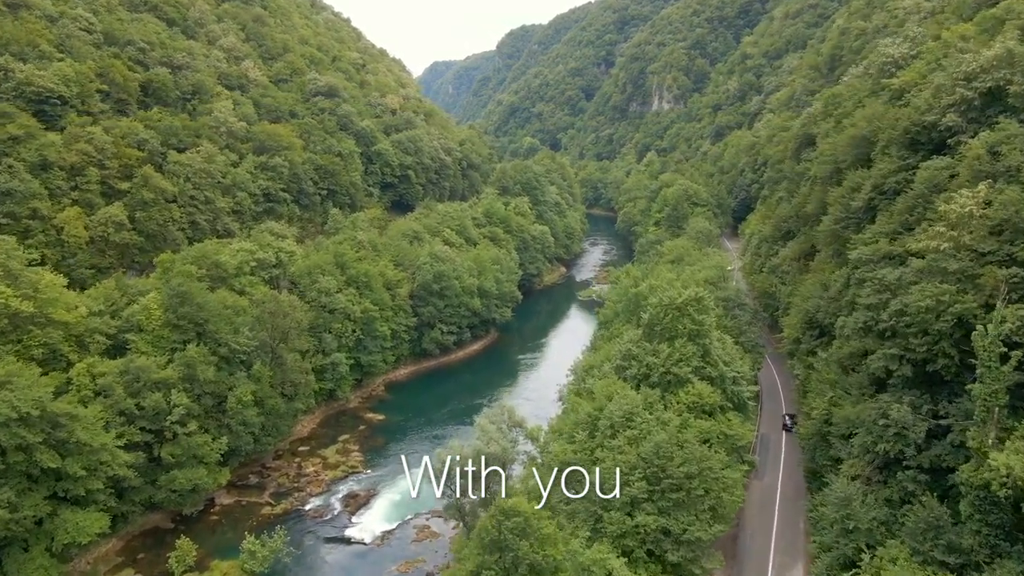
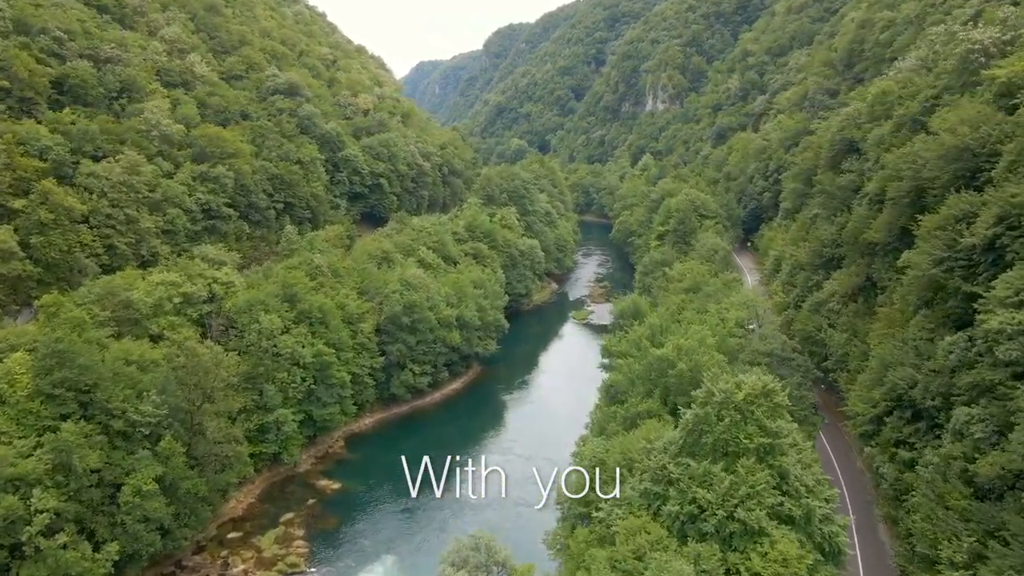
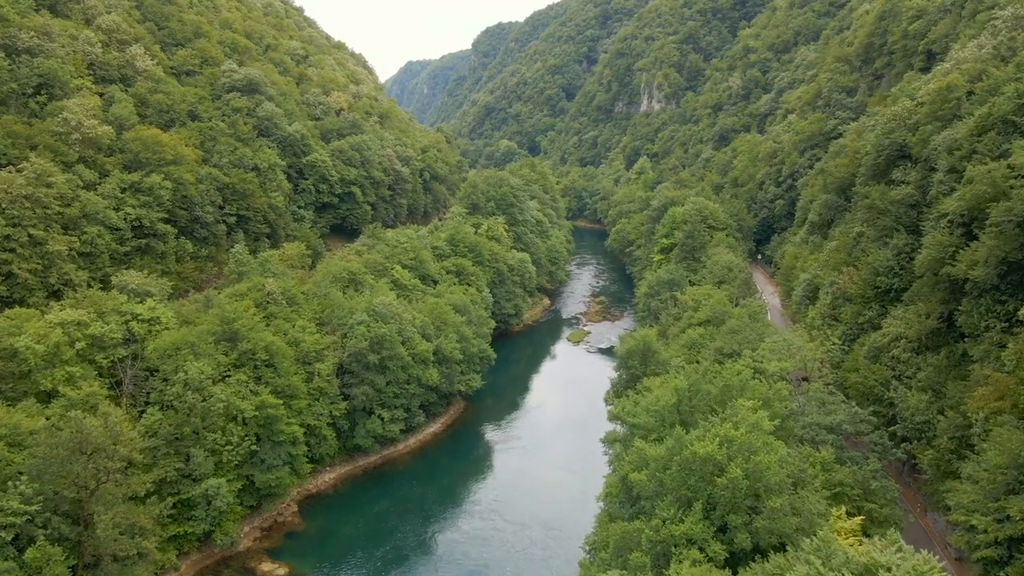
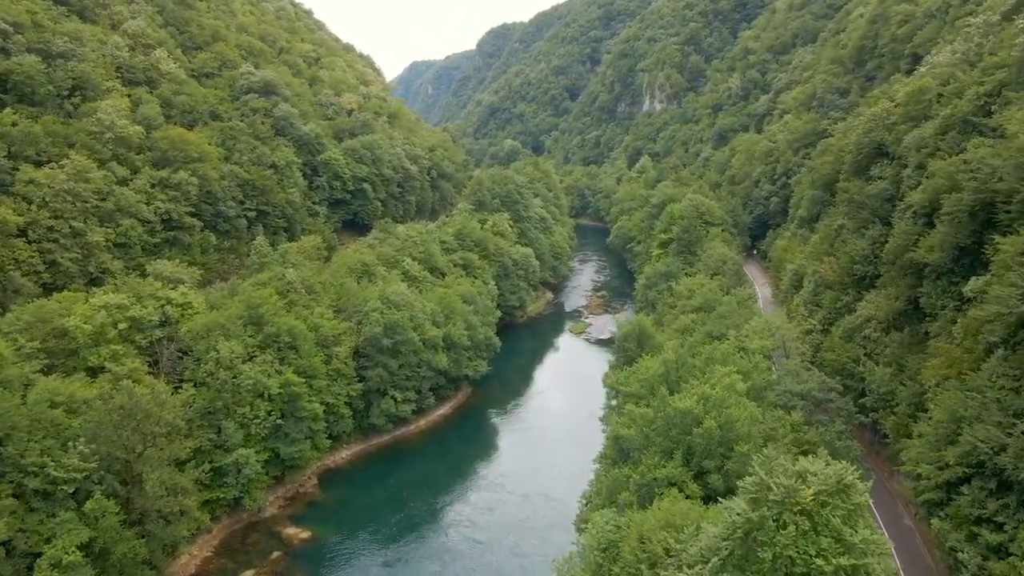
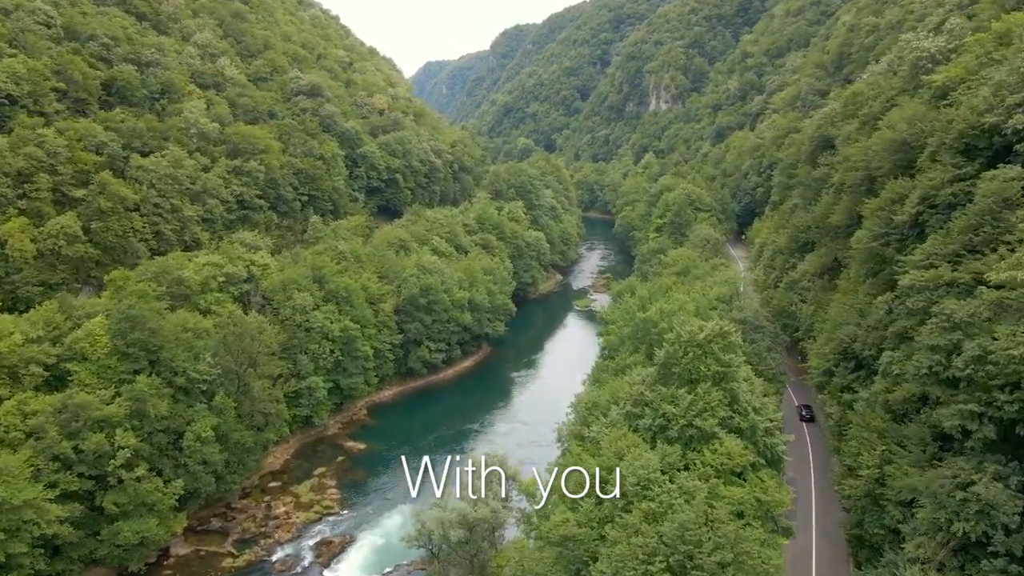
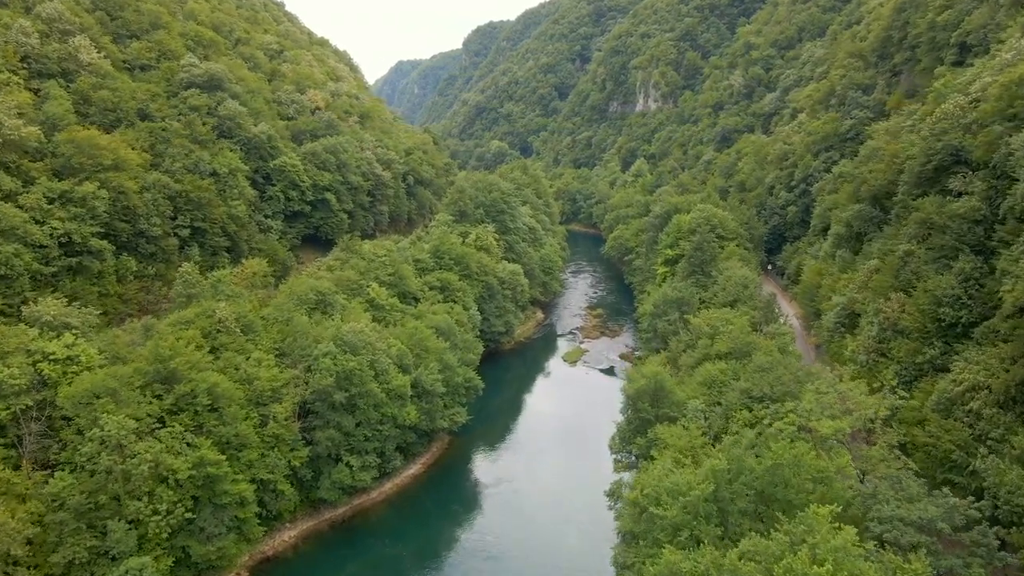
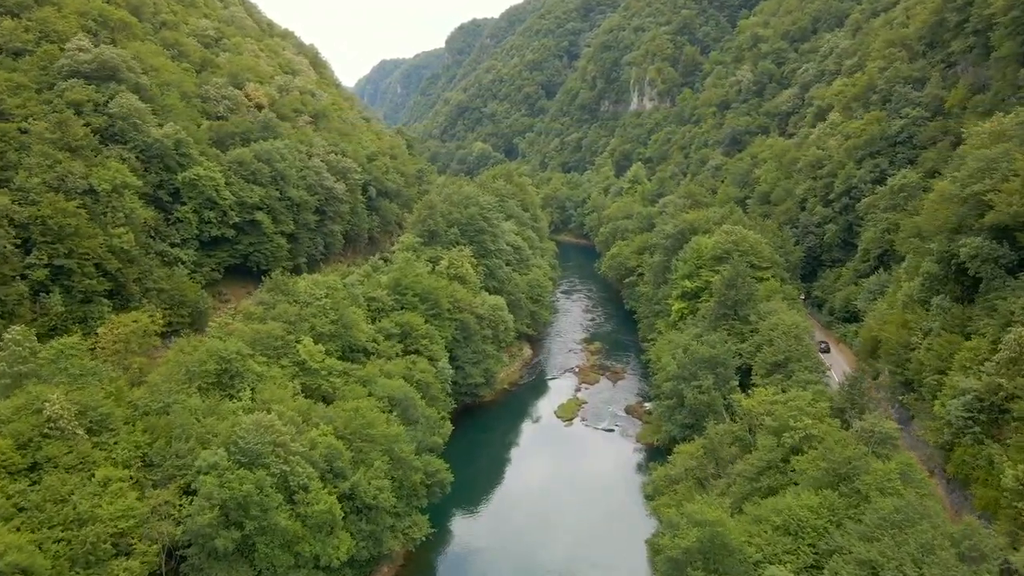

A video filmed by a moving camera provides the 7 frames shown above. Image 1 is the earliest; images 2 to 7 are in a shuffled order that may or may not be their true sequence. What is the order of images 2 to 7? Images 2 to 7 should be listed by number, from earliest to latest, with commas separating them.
5, 2, 4, 3, 6, 7
